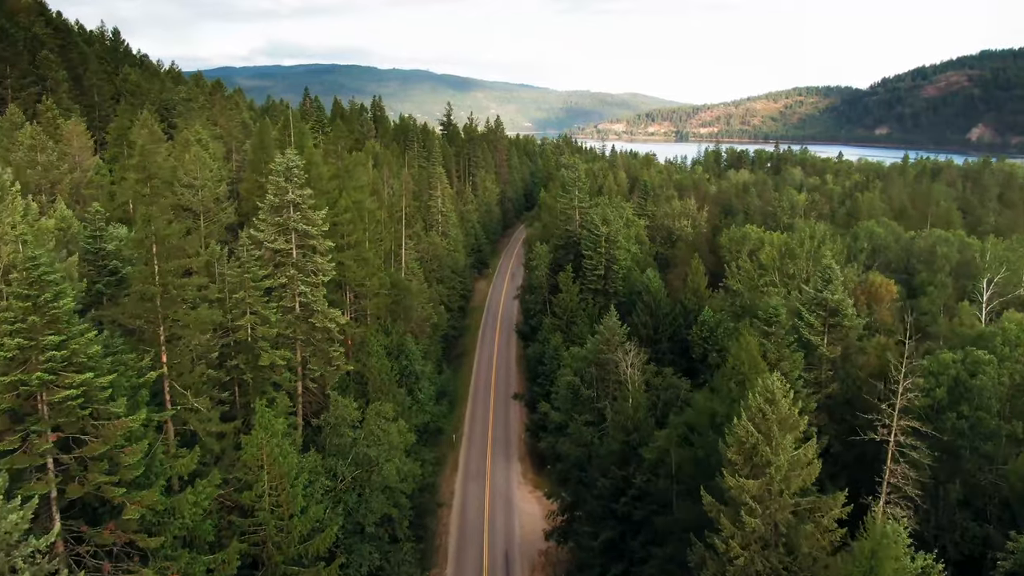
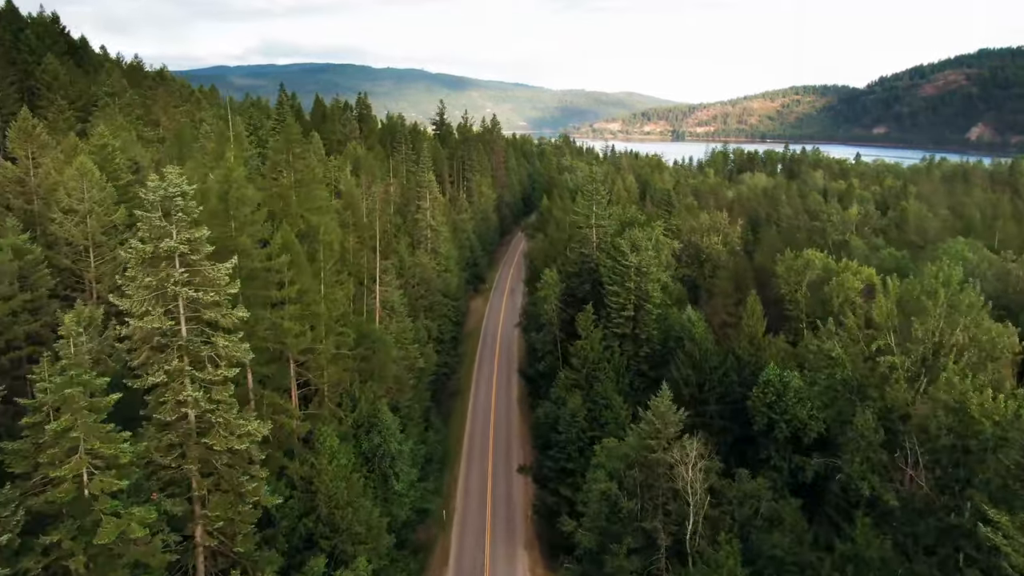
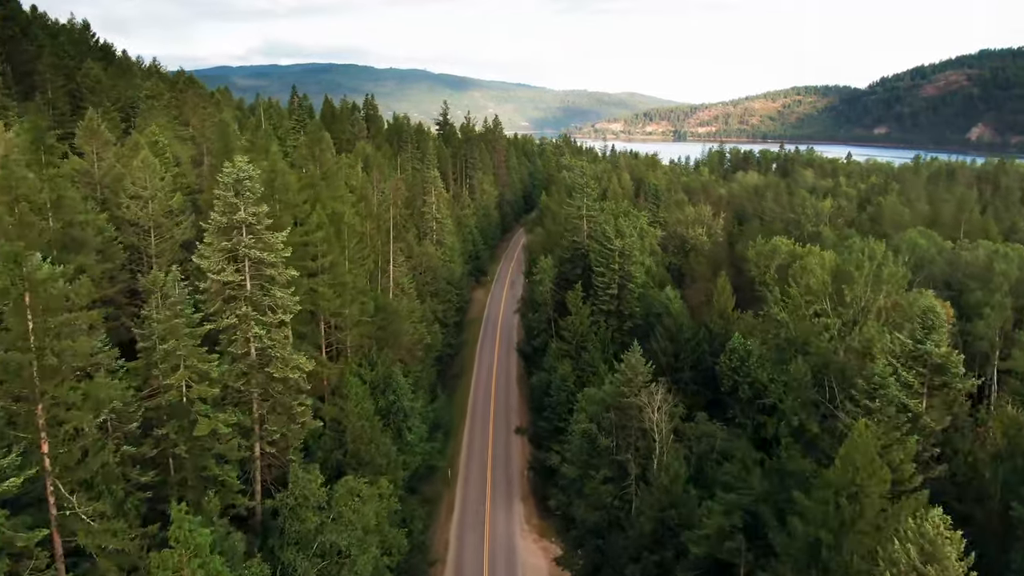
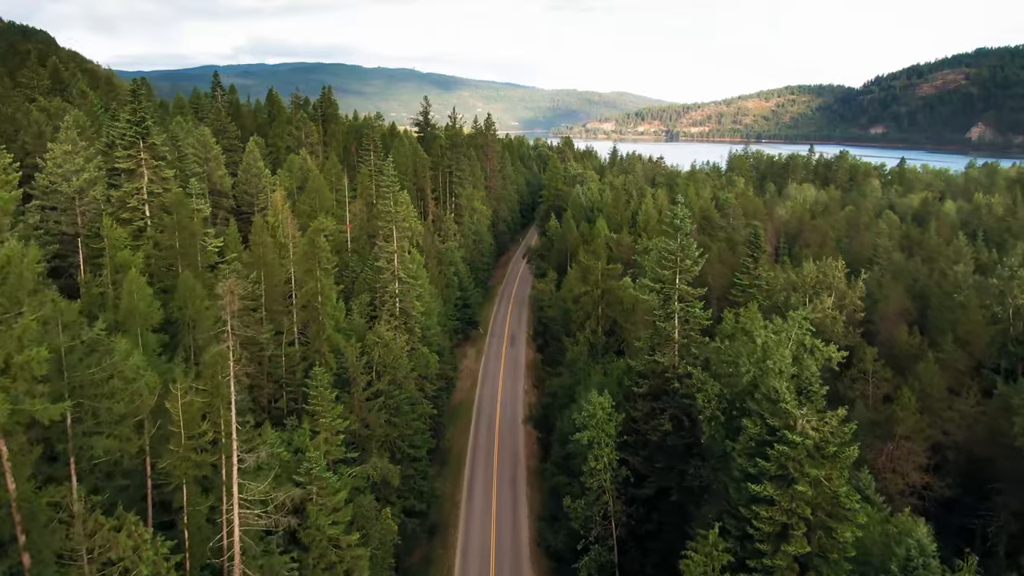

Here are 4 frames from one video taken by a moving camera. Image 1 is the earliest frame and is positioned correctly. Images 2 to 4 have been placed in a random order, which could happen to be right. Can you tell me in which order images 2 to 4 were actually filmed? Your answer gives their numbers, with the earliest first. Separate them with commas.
3, 2, 4
